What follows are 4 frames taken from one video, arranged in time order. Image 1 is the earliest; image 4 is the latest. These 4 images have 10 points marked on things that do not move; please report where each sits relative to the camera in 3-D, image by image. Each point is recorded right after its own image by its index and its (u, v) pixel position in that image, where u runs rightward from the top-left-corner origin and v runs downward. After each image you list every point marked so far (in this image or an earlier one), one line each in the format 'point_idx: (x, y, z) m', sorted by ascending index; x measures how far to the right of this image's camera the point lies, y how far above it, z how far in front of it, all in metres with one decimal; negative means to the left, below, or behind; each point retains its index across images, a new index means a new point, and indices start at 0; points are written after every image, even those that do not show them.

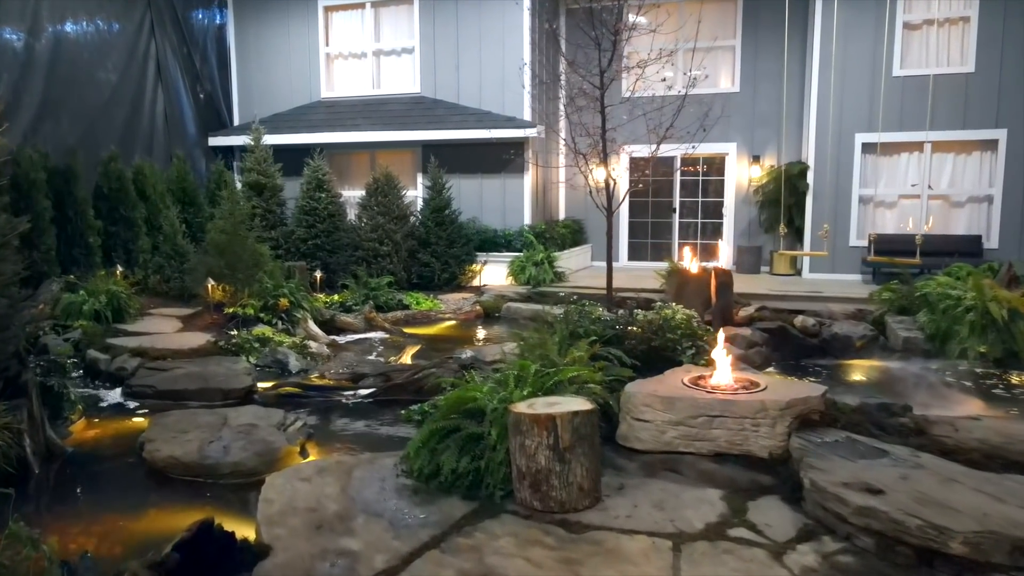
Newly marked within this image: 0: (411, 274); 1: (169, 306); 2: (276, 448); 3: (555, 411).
0: (-1.8, +0.3, +13.3) m
1: (-4.8, -0.2, +10.3) m
2: (-1.6, -1.1, +5.1) m
3: (+0.2, -0.7, +4.0) m
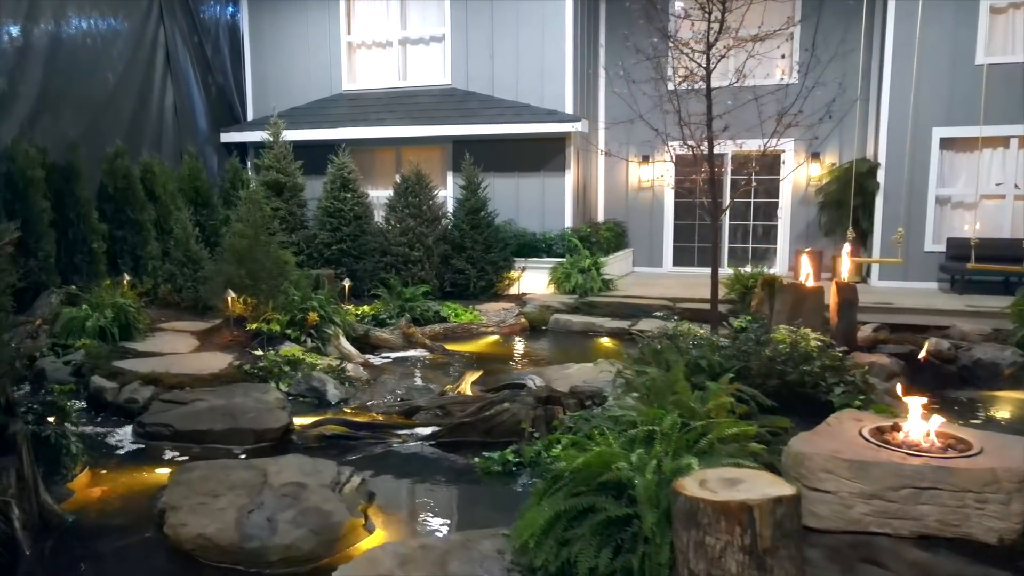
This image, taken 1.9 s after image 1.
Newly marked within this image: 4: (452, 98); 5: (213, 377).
0: (-1.1, +0.1, +12.1) m
1: (-4.1, -0.4, +9.2) m
2: (-0.9, -1.3, +3.9) m
3: (+0.9, -0.8, +2.8) m
4: (-1.1, +3.4, +13.3) m
5: (-2.7, -0.8, +6.7) m
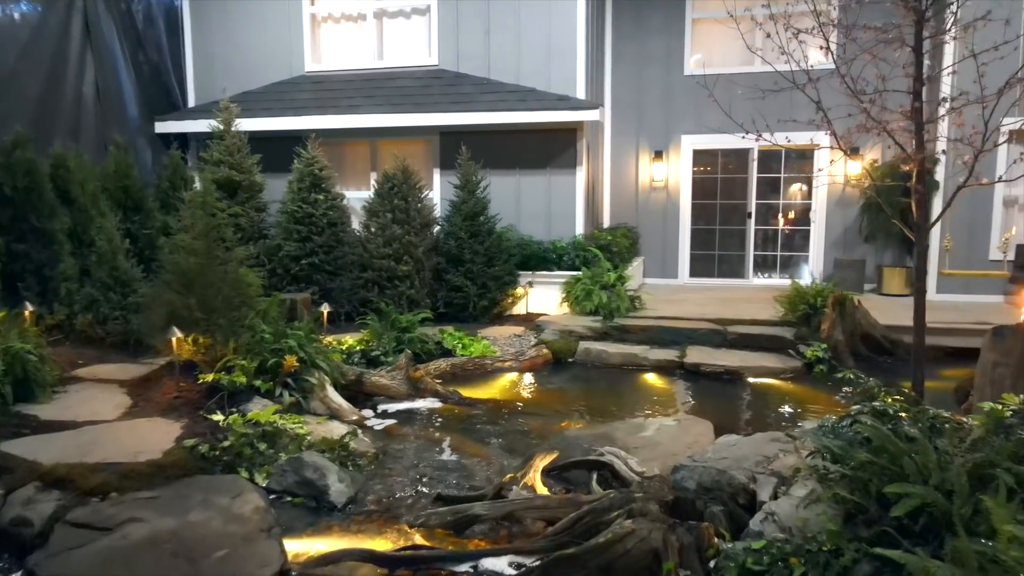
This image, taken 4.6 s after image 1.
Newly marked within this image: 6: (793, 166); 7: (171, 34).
0: (-1.0, -0.2, +10.0) m
1: (-3.7, -0.7, +6.8) m
2: (-0.2, -1.5, +1.8) m
3: (+1.8, -1.1, +0.9) m
4: (-1.1, +3.2, +11.2) m
5: (-2.2, -1.1, +4.5) m
6: (+4.7, +2.0, +12.2) m
7: (-5.6, +4.2, +12.1) m
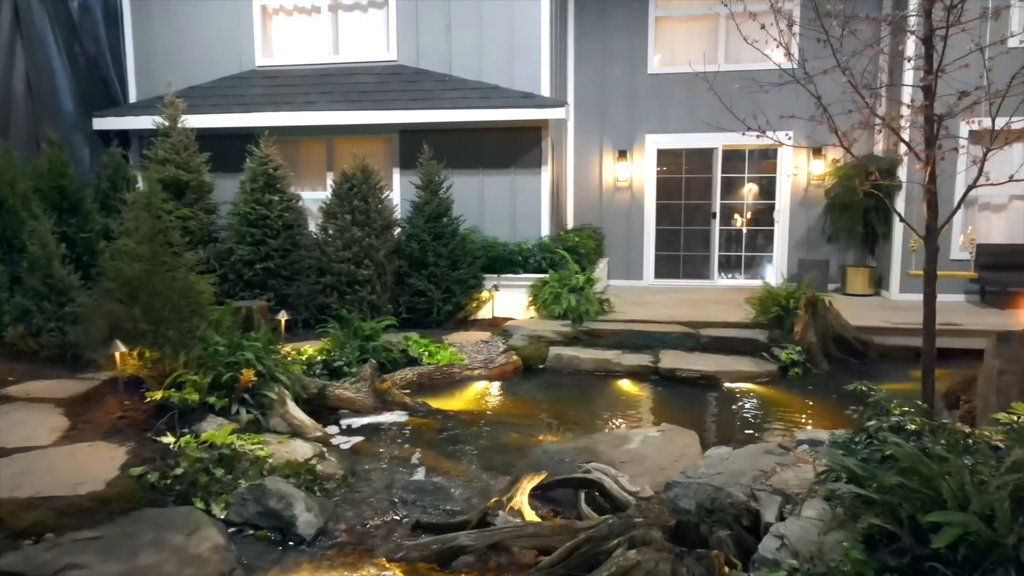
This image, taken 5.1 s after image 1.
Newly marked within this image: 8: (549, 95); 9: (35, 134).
0: (-1.5, -0.2, +9.6) m
1: (-4.0, -0.8, +6.2) m
2: (-0.1, -1.6, +1.5) m
3: (+1.9, -1.1, +0.7) m
4: (-1.7, +3.1, +10.8) m
5: (-2.3, -1.2, +4.0) m
6: (+4.0, +2.0, +12.2) m
7: (-6.2, +4.1, +11.4) m
8: (+0.5, +2.7, +10.5) m
9: (-6.4, +2.1, +9.8) m
